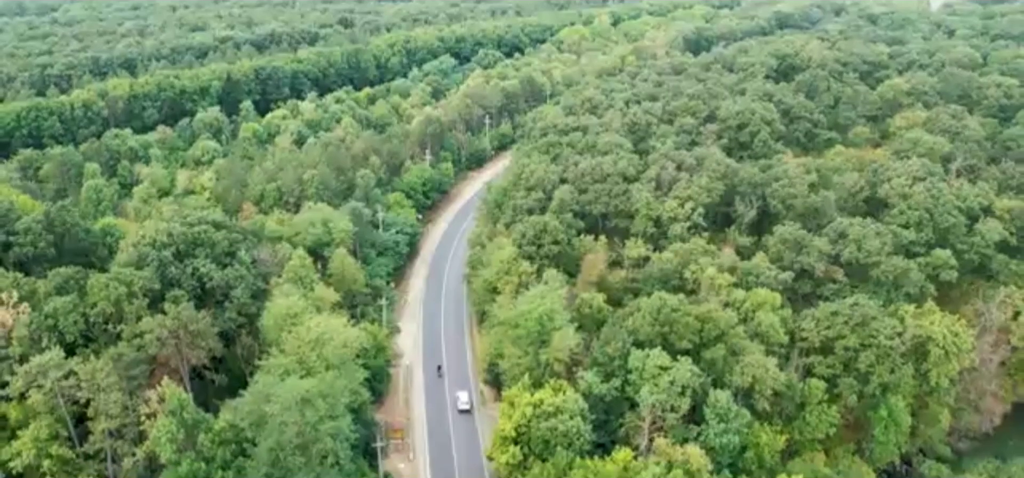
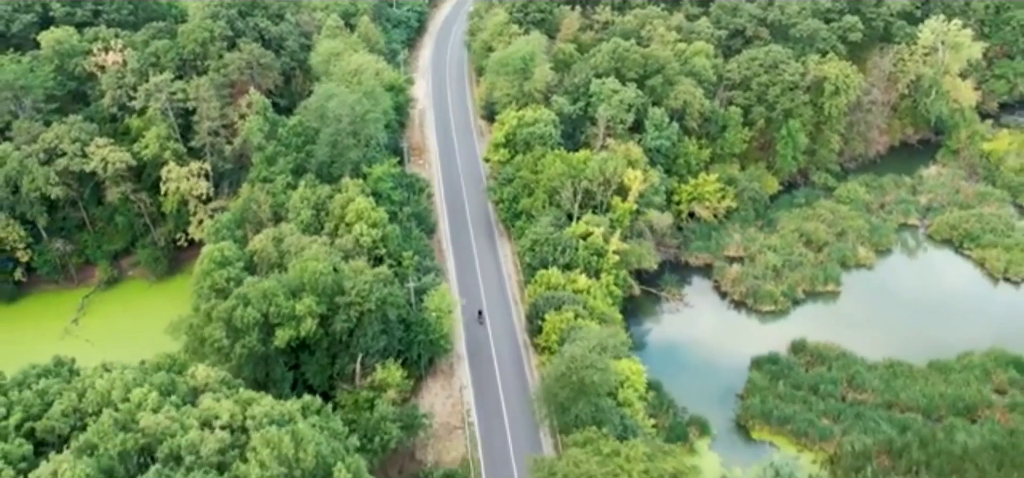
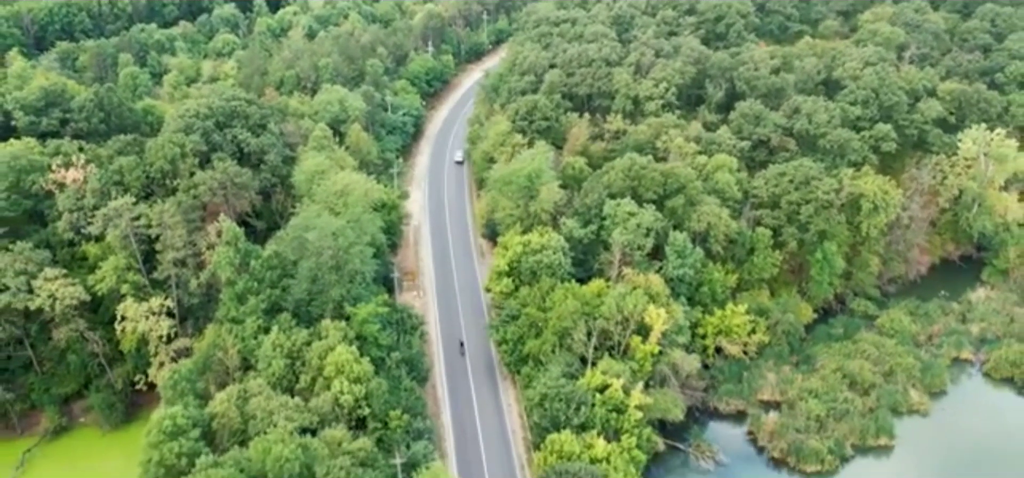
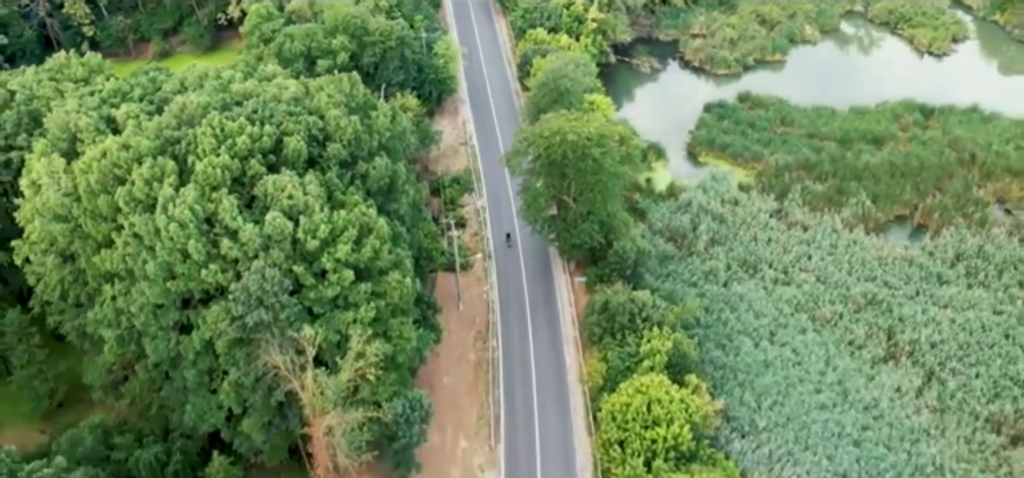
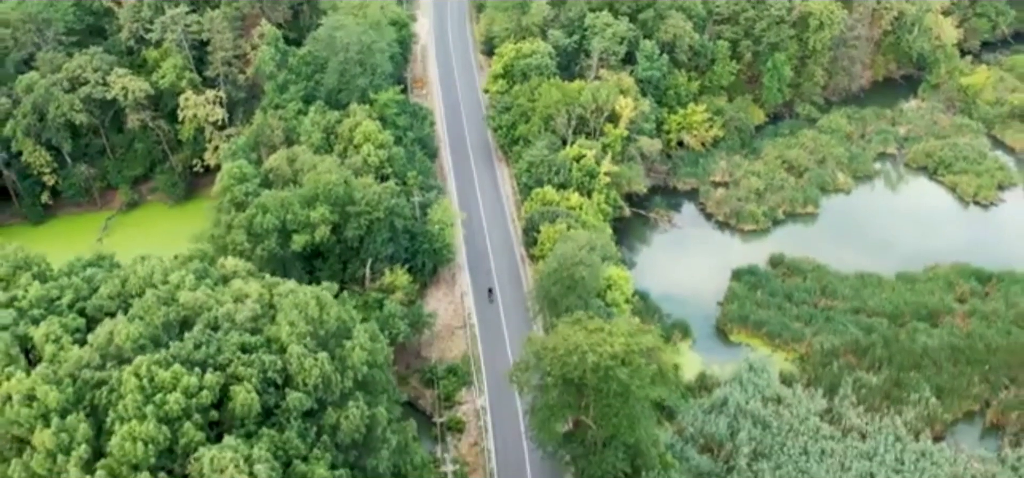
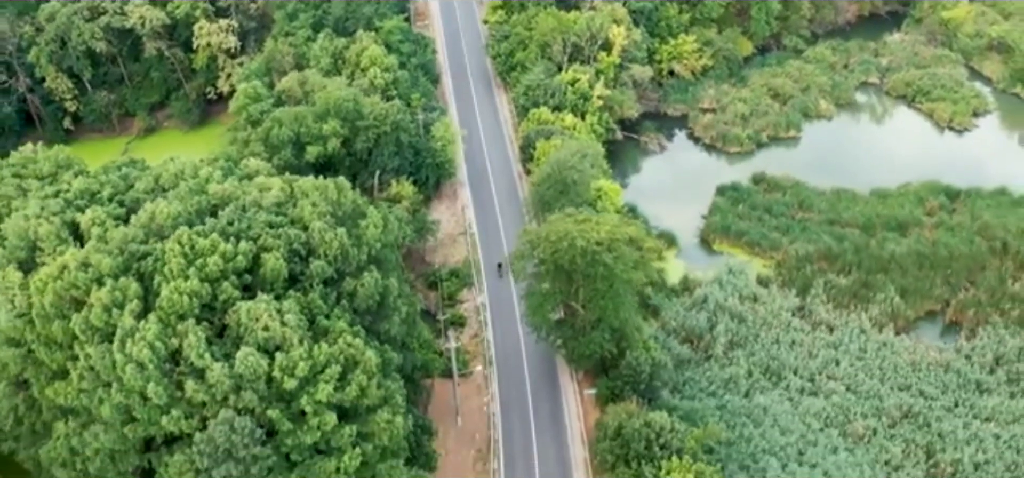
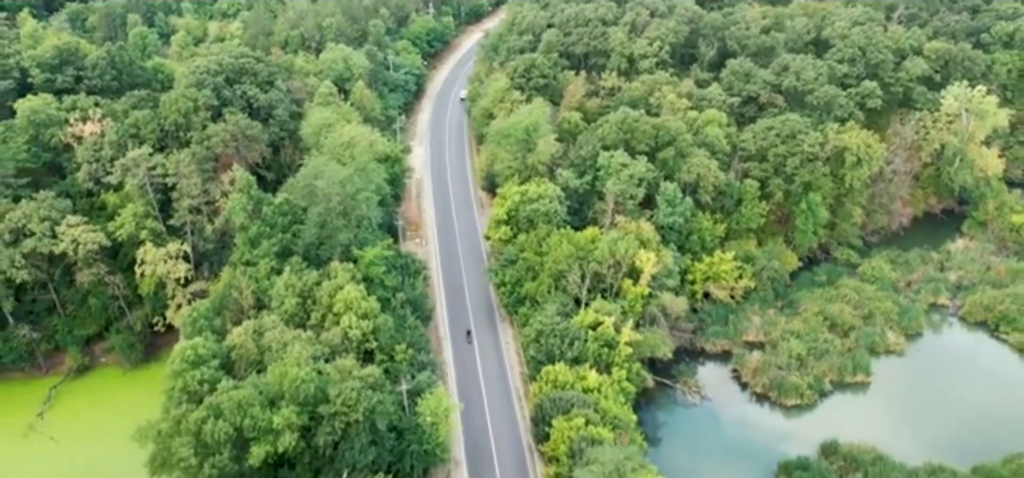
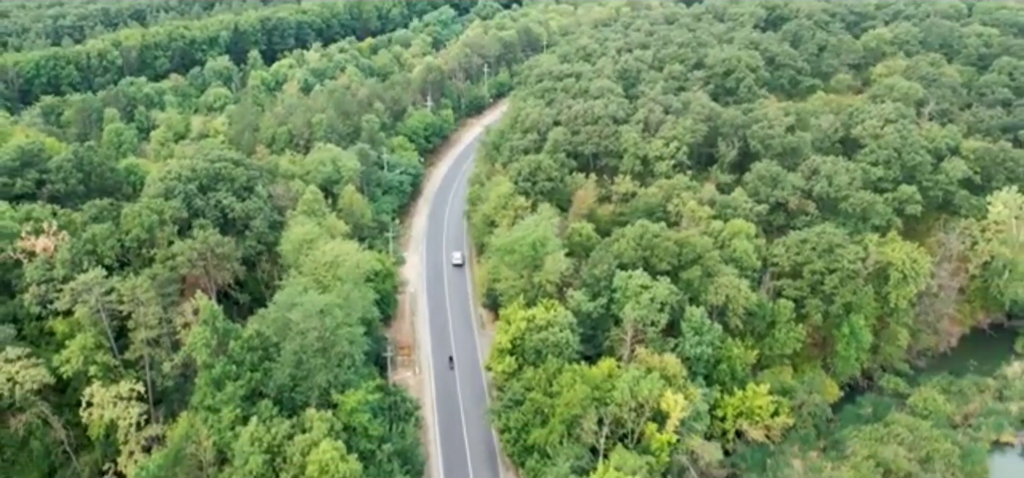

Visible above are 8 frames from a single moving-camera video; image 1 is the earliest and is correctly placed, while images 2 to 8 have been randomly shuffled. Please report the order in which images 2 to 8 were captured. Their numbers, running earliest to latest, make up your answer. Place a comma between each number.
8, 3, 7, 2, 5, 6, 4
